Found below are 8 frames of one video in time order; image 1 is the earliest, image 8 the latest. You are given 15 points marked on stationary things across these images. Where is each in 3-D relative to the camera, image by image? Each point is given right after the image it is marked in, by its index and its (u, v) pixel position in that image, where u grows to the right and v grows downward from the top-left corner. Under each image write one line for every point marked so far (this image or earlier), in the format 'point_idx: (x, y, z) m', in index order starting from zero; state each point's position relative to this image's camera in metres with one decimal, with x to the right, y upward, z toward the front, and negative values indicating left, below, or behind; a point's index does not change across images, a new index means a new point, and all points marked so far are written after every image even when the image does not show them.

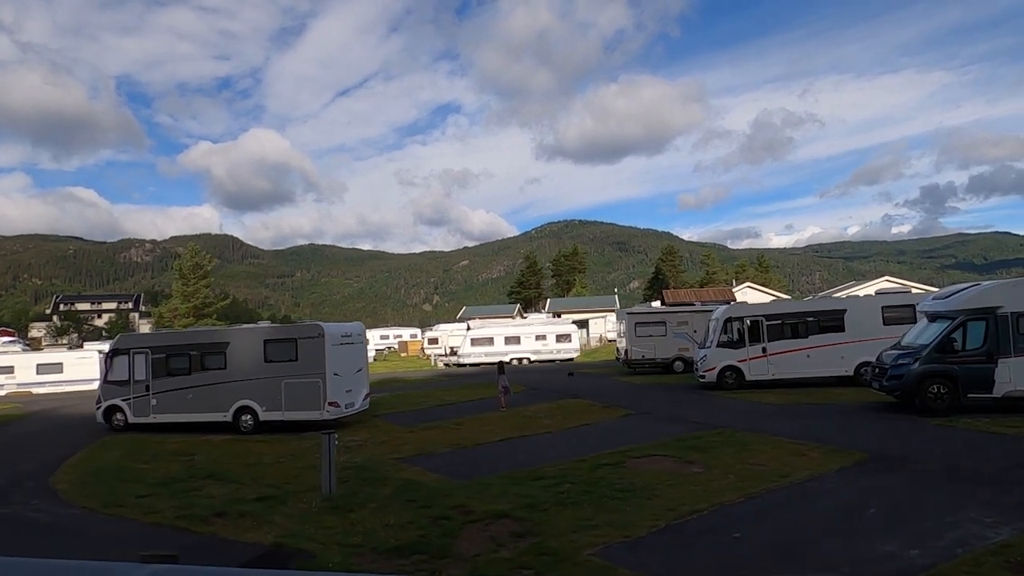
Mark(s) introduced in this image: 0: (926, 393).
0: (+9.2, -2.3, +16.8) m
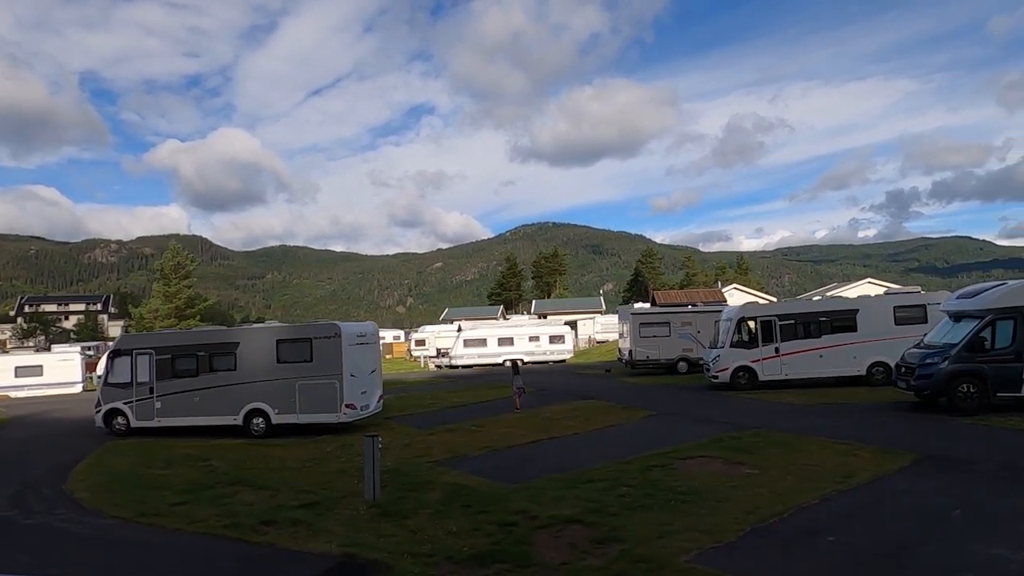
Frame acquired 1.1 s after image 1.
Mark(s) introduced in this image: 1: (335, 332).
0: (+9.8, -2.3, +16.8) m
1: (-4.2, -1.1, +18.3) m
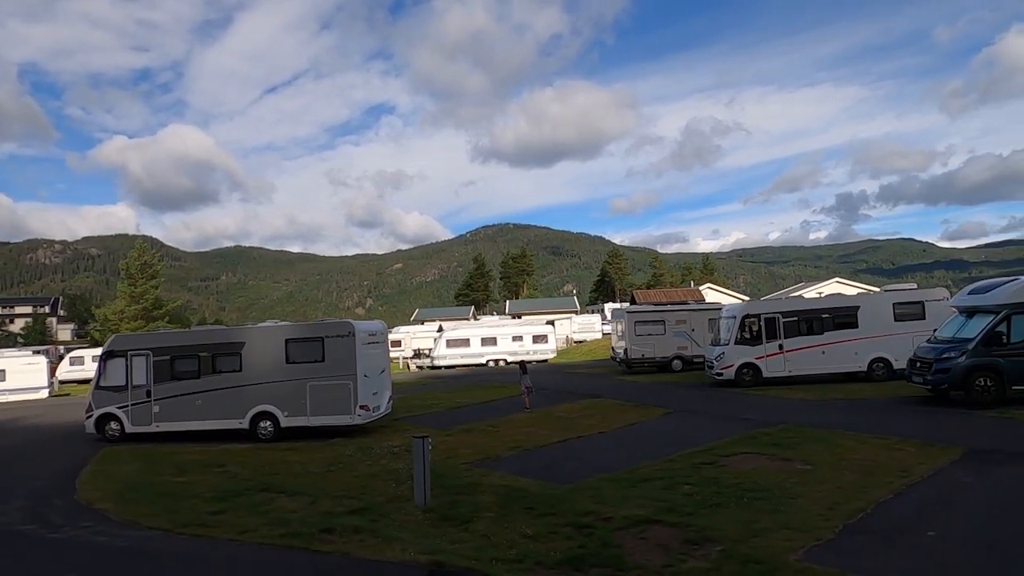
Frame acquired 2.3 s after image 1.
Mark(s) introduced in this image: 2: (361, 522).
0: (+10.3, -2.2, +17.0) m
1: (-3.8, -1.0, +17.6) m
2: (-2.0, -3.2, +10.4) m
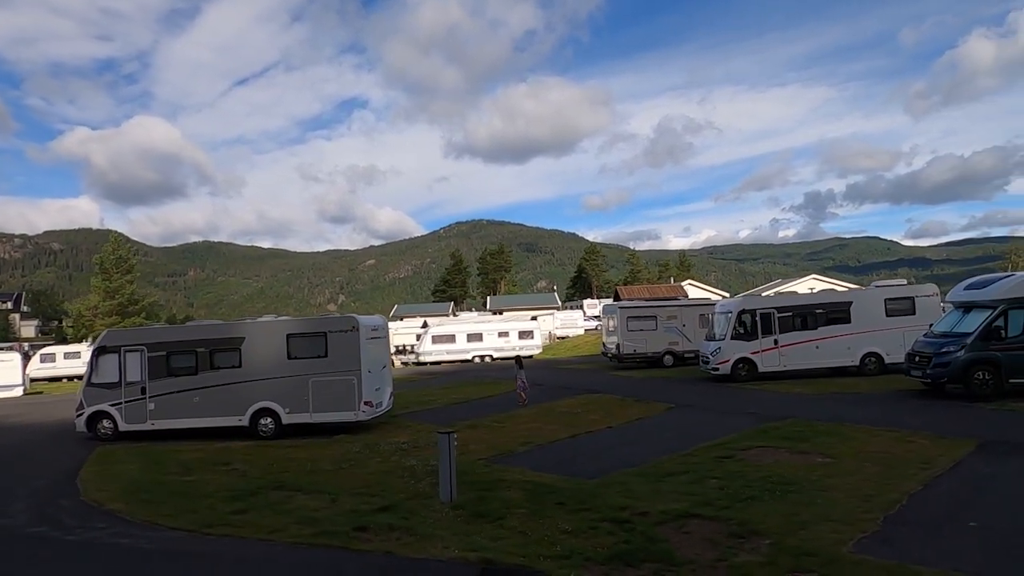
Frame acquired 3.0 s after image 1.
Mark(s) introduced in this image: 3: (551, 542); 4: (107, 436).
0: (+10.5, -2.1, +17.3) m
1: (-3.6, -0.9, +17.3) m
2: (-1.6, -3.1, +10.2) m
3: (+0.5, -3.1, +9.2) m
4: (-9.4, -3.4, +17.6) m
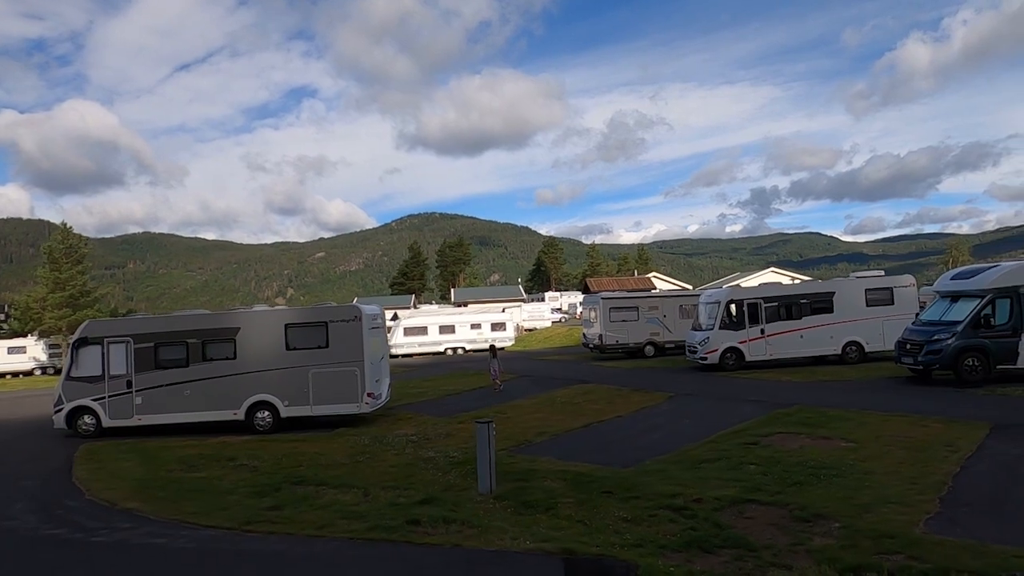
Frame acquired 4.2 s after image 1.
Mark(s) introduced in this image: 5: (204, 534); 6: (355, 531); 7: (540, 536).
0: (+10.6, -1.8, +17.8) m
1: (-3.5, -0.6, +16.7) m
2: (-0.9, -2.9, +9.8) m
3: (+1.2, -2.9, +8.9) m
4: (-9.3, -3.2, +16.7) m
5: (-3.7, -2.9, +9.0) m
6: (-1.9, -2.9, +9.0) m
7: (+0.3, -2.8, +8.6) m
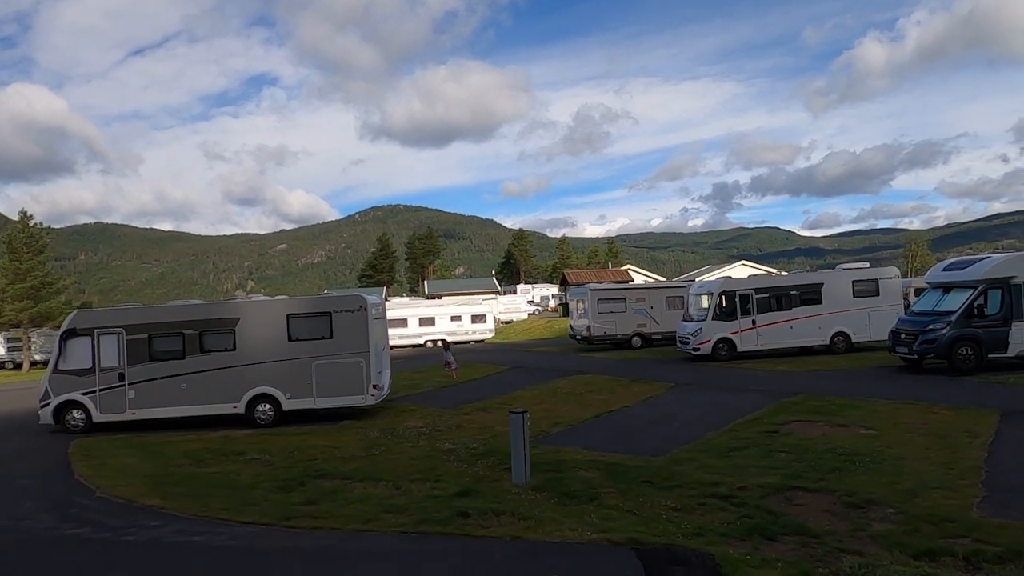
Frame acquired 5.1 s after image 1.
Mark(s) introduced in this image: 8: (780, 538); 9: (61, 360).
0: (+10.7, -1.6, +18.2) m
1: (-3.3, -0.4, +16.3) m
2: (-0.4, -2.7, +9.5) m
3: (+1.8, -2.7, +8.8) m
4: (-9.1, -2.9, +15.9) m
5: (-3.1, -2.8, +8.6) m
6: (-1.2, -2.7, +8.7) m
7: (+0.9, -2.7, +8.5) m
8: (+2.8, -2.7, +8.1) m
9: (-9.3, -1.5, +15.8) m
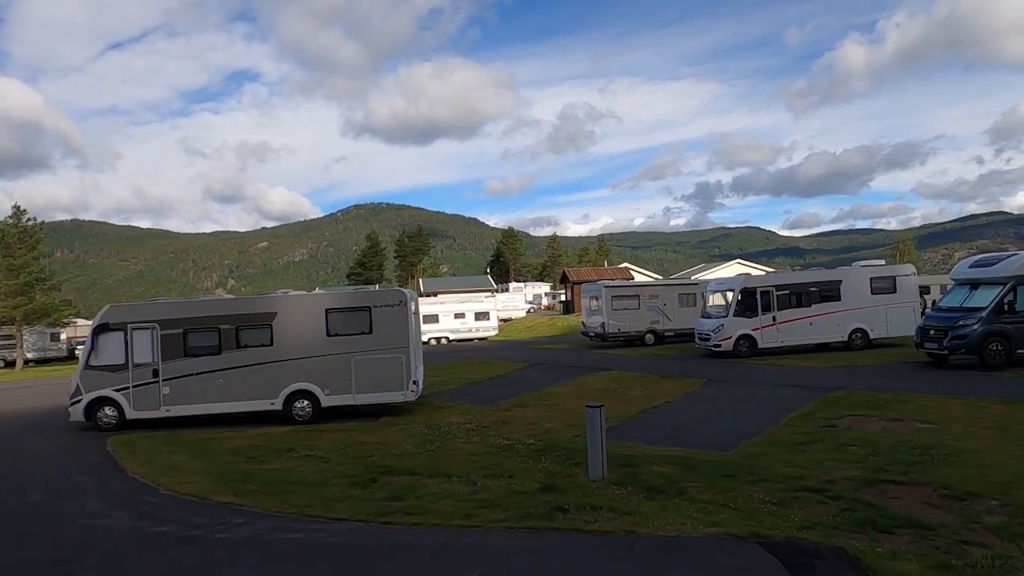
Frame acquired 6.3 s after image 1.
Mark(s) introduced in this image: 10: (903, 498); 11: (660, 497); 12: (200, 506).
0: (+11.5, -1.5, +18.4) m
1: (-2.4, -0.2, +16.0) m
2: (+0.8, -2.6, +9.4) m
3: (+3.0, -2.6, +8.7) m
4: (-8.2, -2.8, +15.4) m
5: (-1.9, -2.6, +8.4) m
6: (-0.1, -2.6, +8.5) m
7: (+2.1, -2.6, +8.3) m
8: (+4.0, -2.6, +8.0) m
9: (-8.4, -1.4, +15.3) m
10: (+4.6, -2.5, +9.0) m
11: (+1.8, -2.6, +9.5) m
12: (-3.9, -2.7, +9.5) m
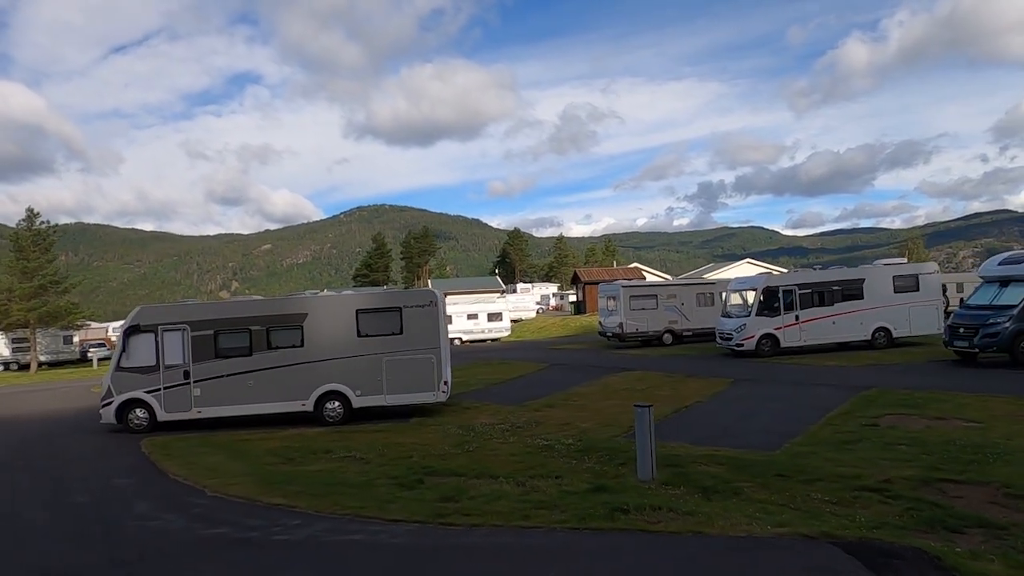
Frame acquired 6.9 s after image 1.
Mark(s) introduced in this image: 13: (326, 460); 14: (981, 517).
0: (+12.2, -1.4, +18.3) m
1: (-1.7, -0.2, +15.9) m
2: (+1.4, -2.6, +9.2) m
3: (+3.7, -2.6, +8.6) m
4: (-7.5, -2.8, +15.3) m
5: (-1.2, -2.6, +8.2) m
6: (+0.6, -2.6, +8.3) m
7: (+2.8, -2.5, +8.2) m
8: (+4.7, -2.5, +7.9) m
9: (-7.8, -1.4, +15.1) m
10: (+5.3, -2.5, +8.9) m
11: (+2.5, -2.6, +9.4) m
12: (-3.2, -2.7, +9.4) m
13: (-3.0, -2.8, +12.3) m
14: (+5.0, -2.5, +8.3) m
